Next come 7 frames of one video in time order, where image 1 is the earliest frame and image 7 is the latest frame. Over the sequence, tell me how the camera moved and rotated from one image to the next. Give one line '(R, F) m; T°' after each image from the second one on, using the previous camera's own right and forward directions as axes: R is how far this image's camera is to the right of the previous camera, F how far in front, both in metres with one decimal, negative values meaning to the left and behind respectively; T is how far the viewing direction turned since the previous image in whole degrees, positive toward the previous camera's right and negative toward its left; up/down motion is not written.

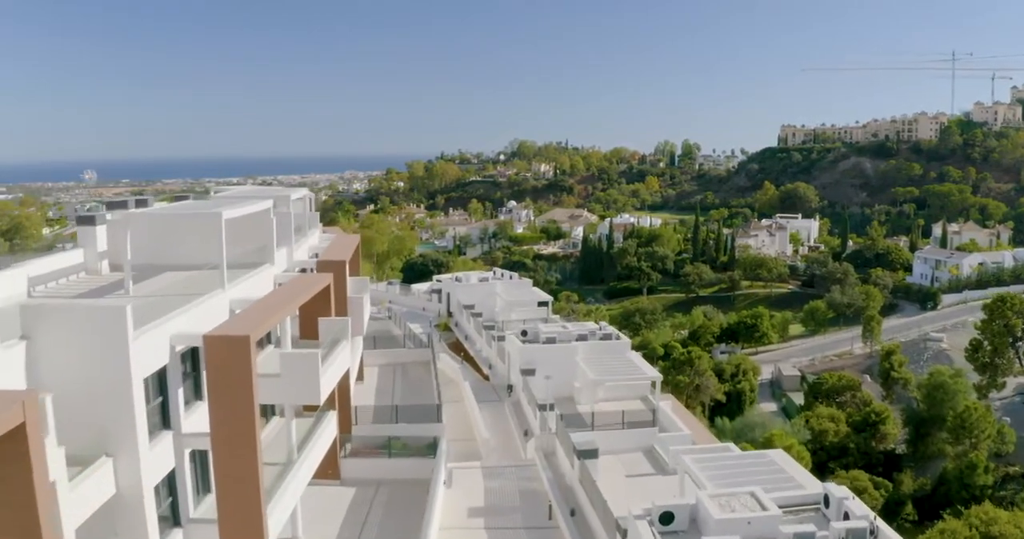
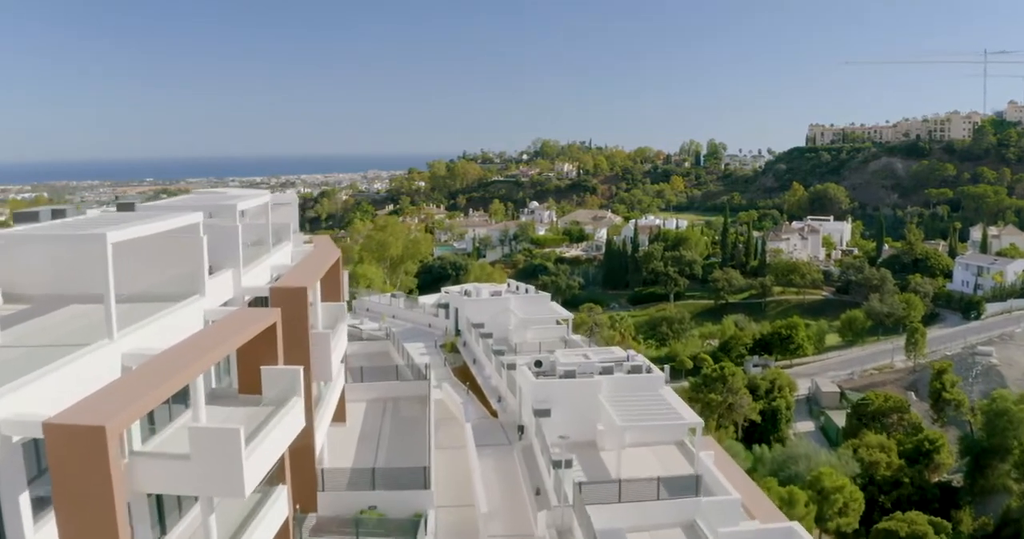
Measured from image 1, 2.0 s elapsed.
(+0.2, +2.7) m; -2°
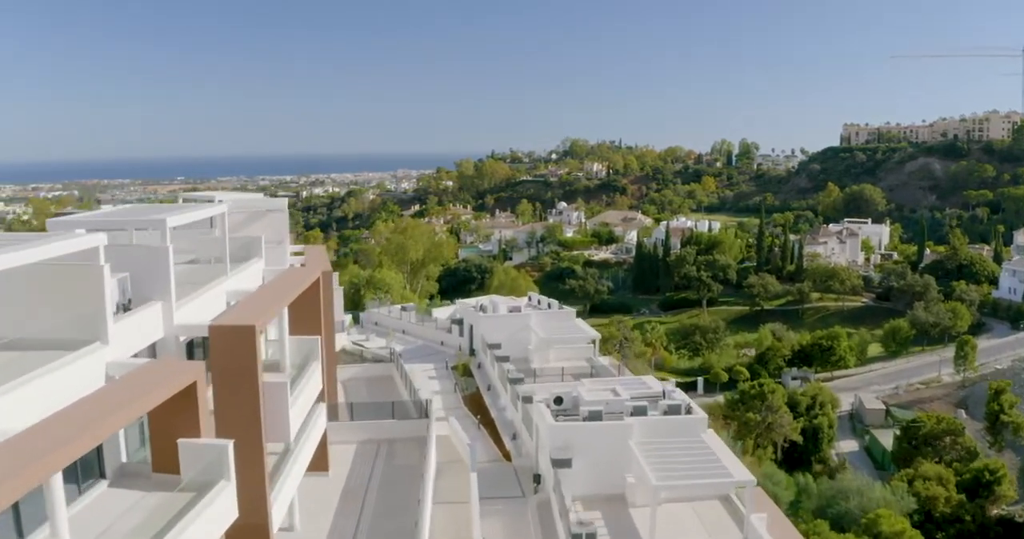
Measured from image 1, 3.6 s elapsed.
(+0.2, +2.2) m; -2°
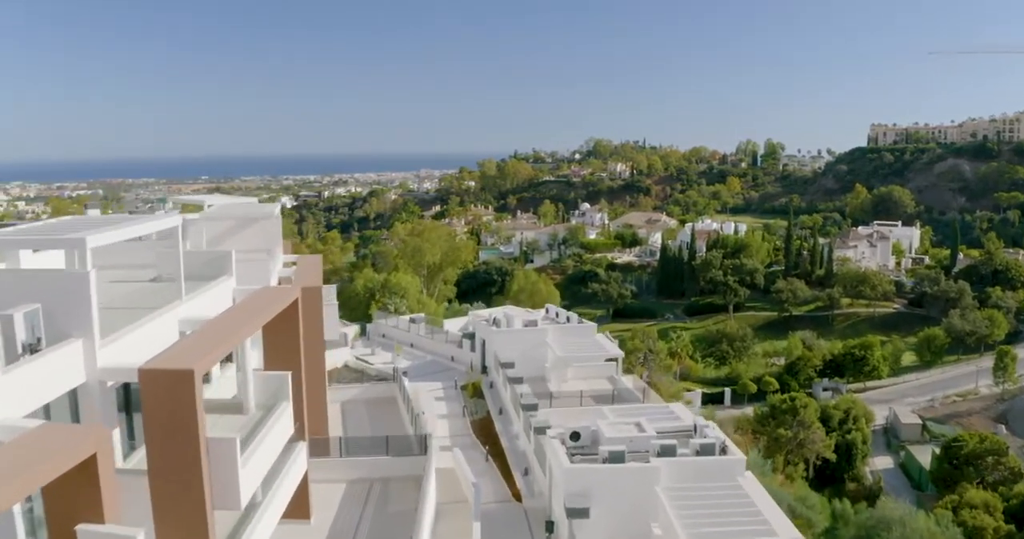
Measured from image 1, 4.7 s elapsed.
(+0.2, +1.5) m; -2°
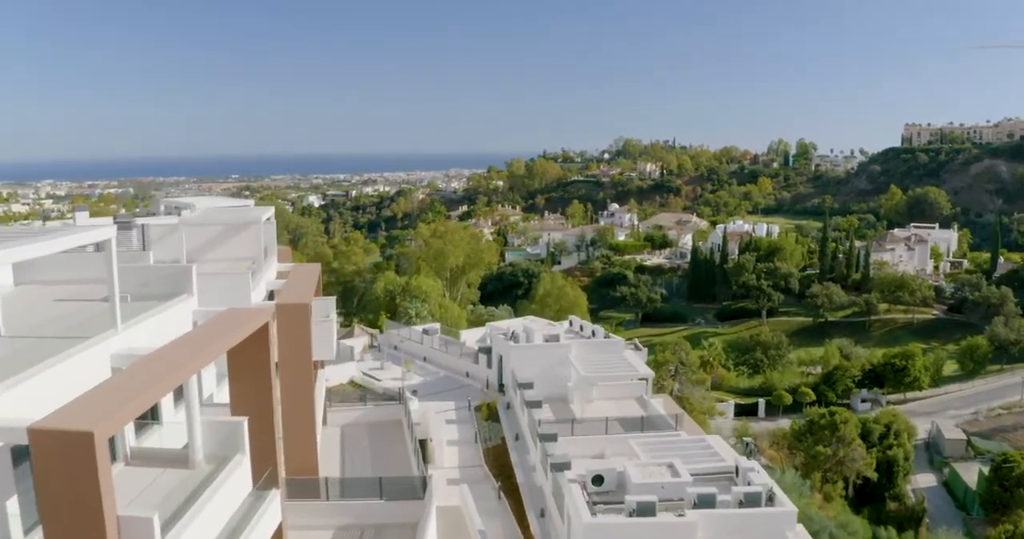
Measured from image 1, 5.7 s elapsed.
(+0.2, +1.5) m; -2°
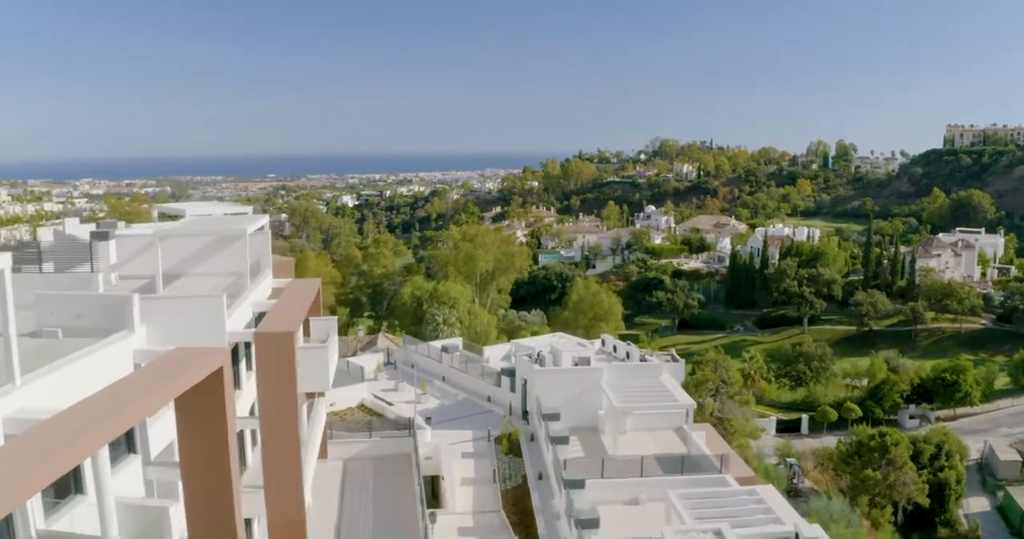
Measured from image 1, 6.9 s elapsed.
(+0.2, +1.6) m; -3°
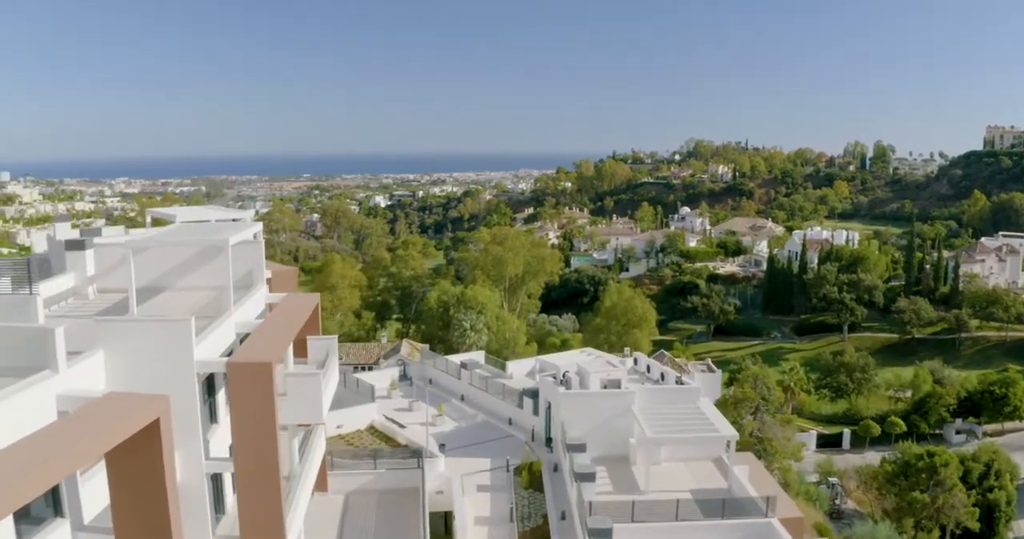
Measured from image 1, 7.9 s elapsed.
(+0.2, +1.3) m; -3°
